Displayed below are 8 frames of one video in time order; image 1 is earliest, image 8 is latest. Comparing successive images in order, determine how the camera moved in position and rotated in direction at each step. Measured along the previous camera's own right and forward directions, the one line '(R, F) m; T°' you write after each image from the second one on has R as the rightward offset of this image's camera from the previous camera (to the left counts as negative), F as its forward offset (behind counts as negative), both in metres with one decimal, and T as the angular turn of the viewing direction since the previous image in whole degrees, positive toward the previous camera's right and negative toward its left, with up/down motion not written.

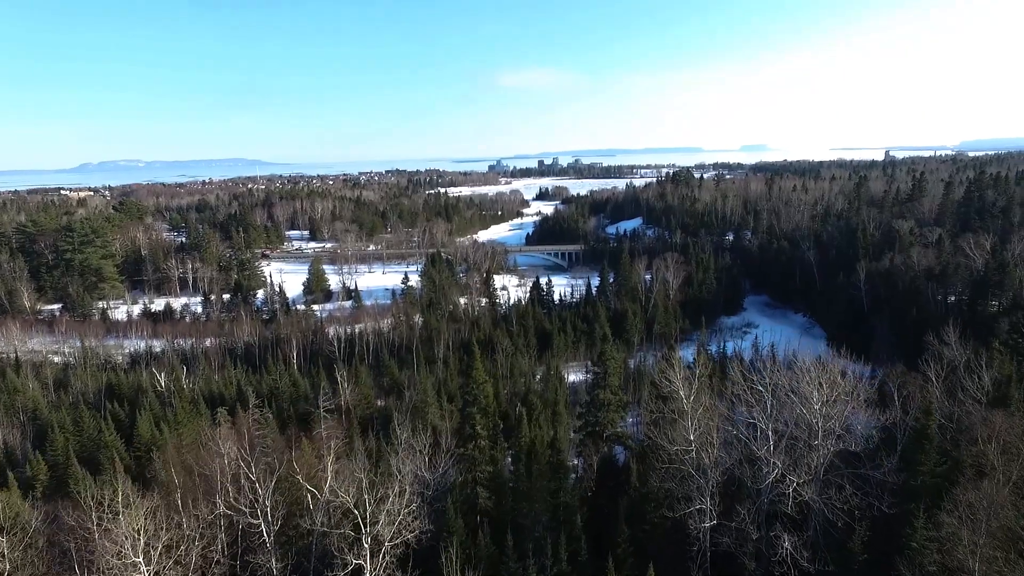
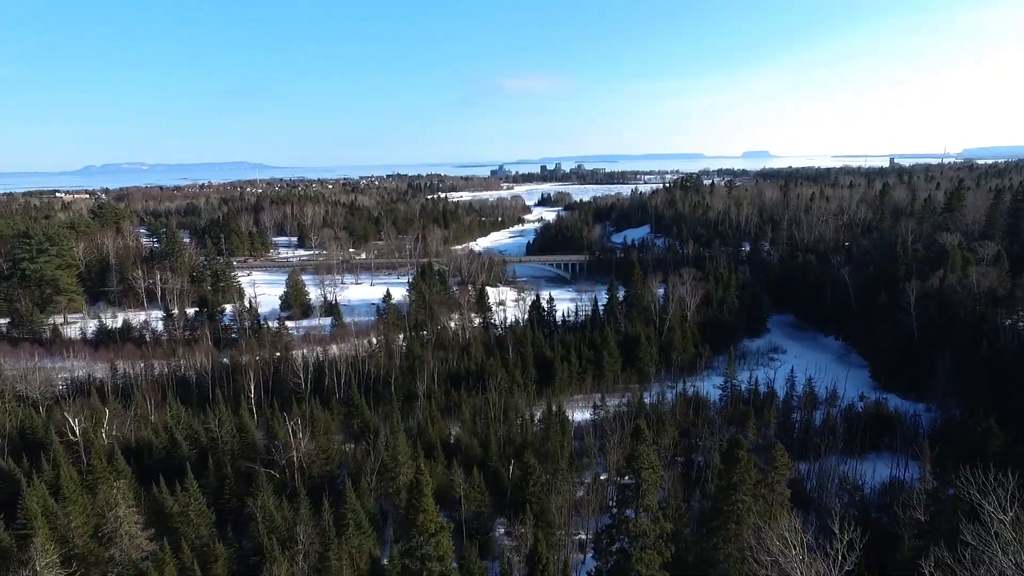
(+0.3, +5.5) m; 0°
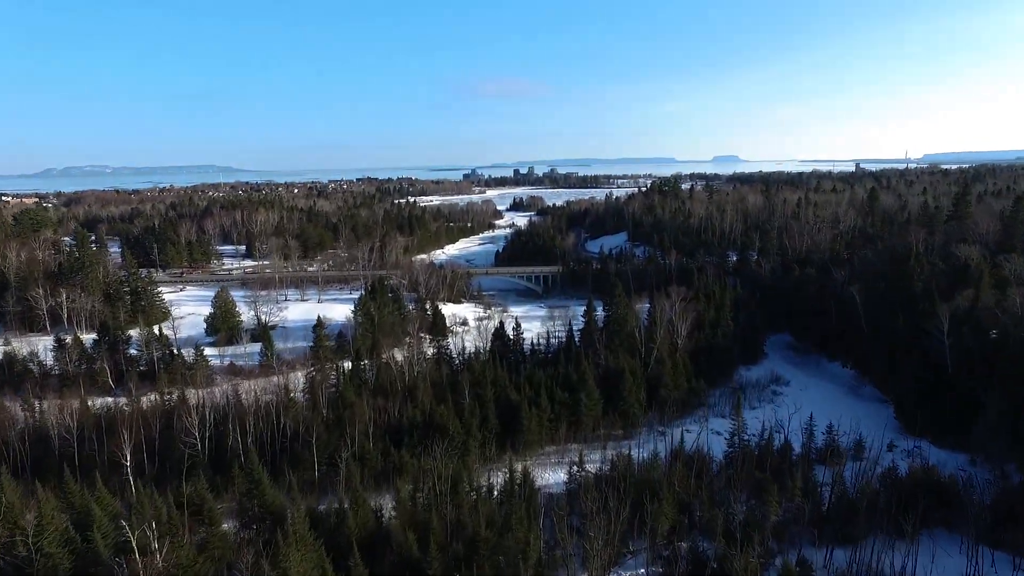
(+0.9, +6.6) m; +2°
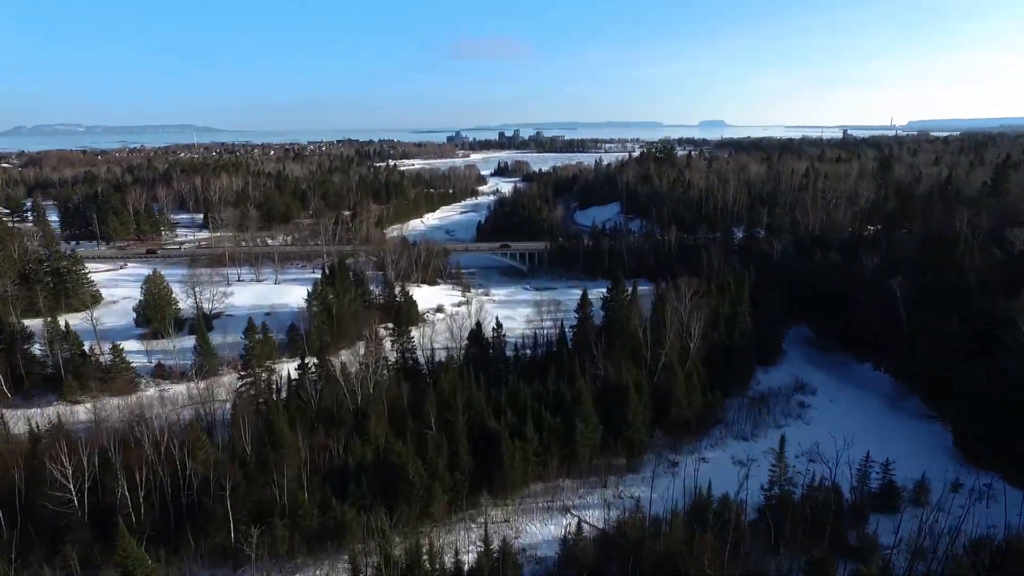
(+0.2, +6.3) m; +1°
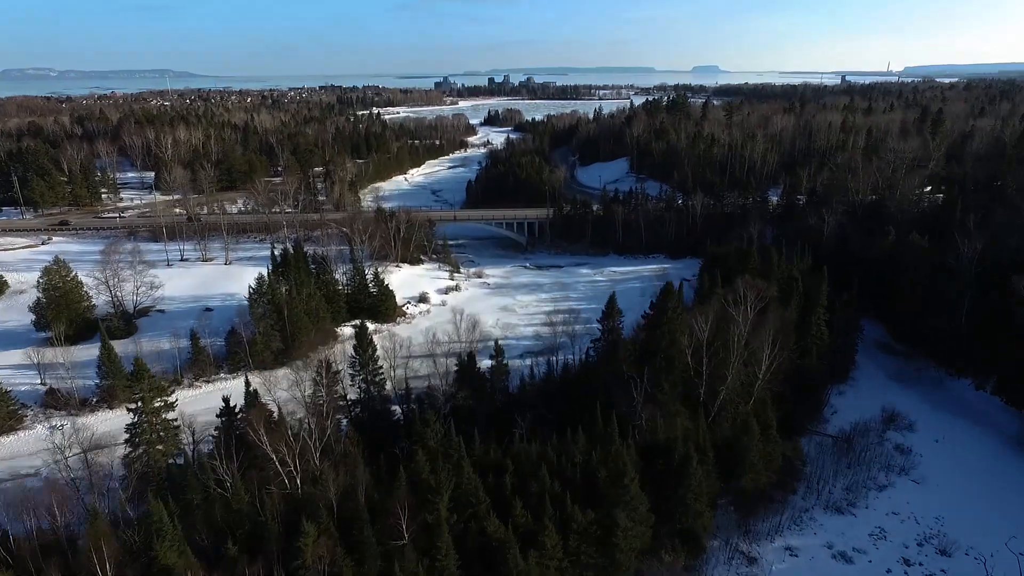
(-0.5, +8.4) m; +1°
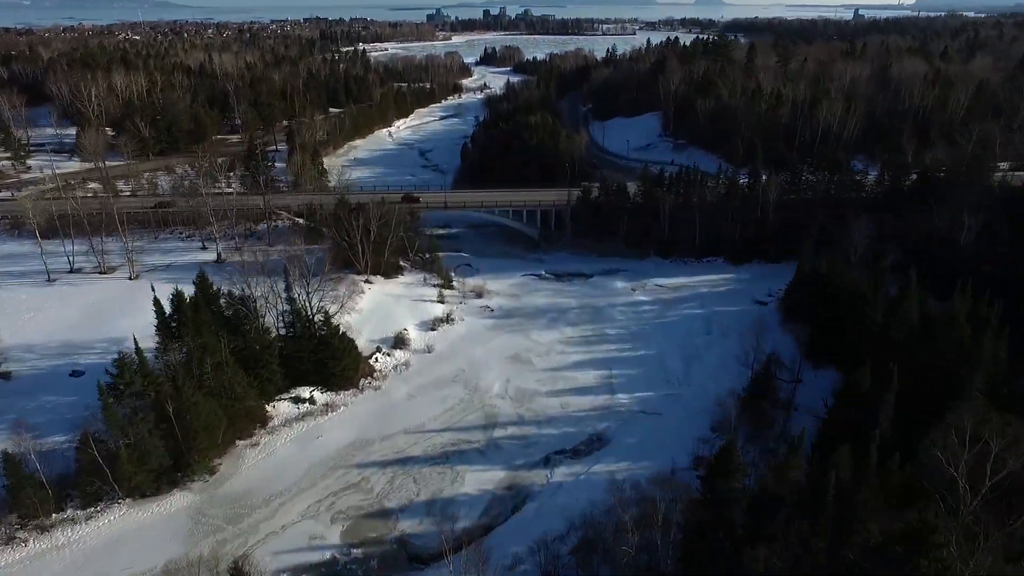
(-0.9, +11.7) m; 0°
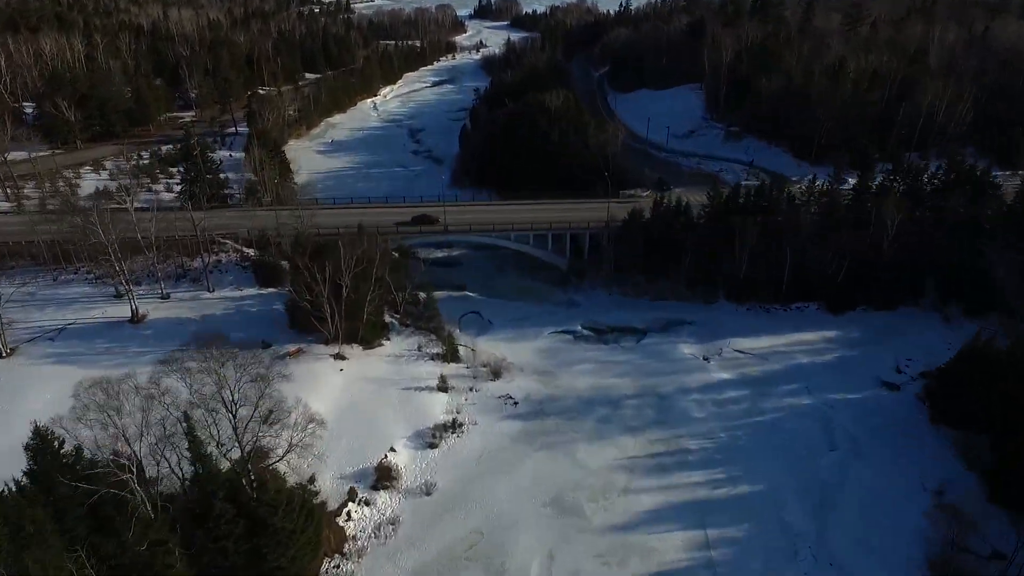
(-1.3, +9.2) m; +1°
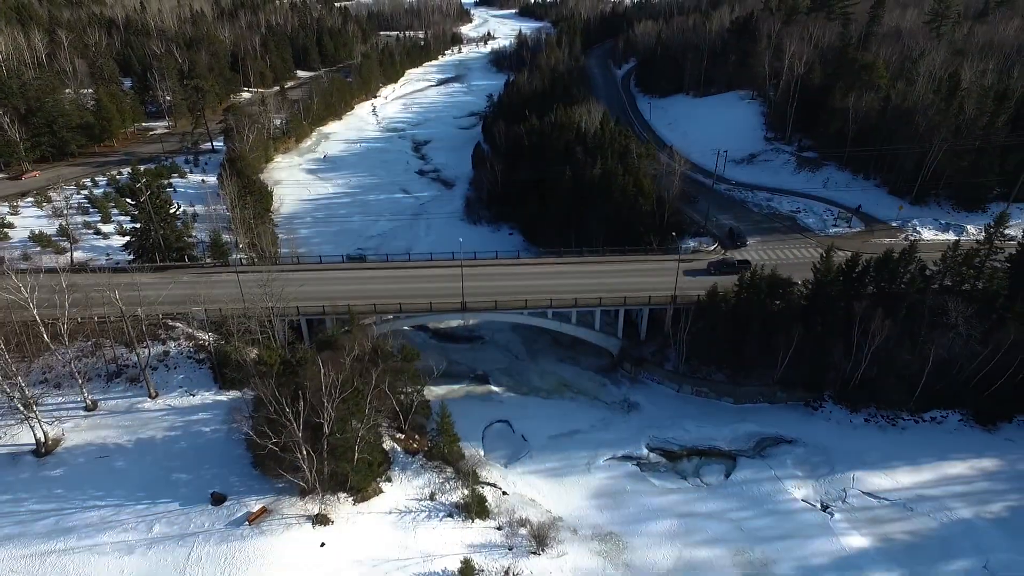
(-1.3, +6.7) m; 0°
